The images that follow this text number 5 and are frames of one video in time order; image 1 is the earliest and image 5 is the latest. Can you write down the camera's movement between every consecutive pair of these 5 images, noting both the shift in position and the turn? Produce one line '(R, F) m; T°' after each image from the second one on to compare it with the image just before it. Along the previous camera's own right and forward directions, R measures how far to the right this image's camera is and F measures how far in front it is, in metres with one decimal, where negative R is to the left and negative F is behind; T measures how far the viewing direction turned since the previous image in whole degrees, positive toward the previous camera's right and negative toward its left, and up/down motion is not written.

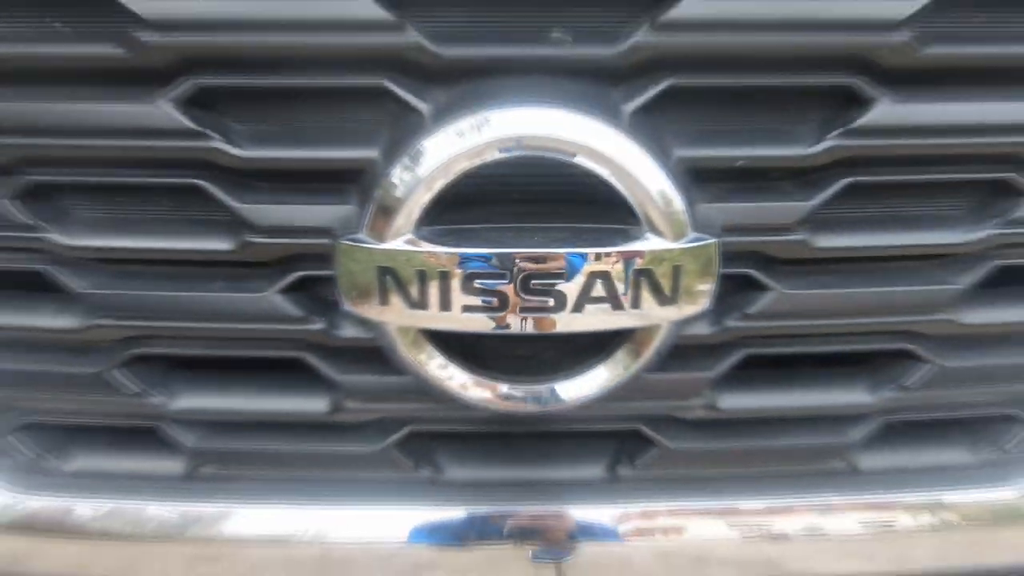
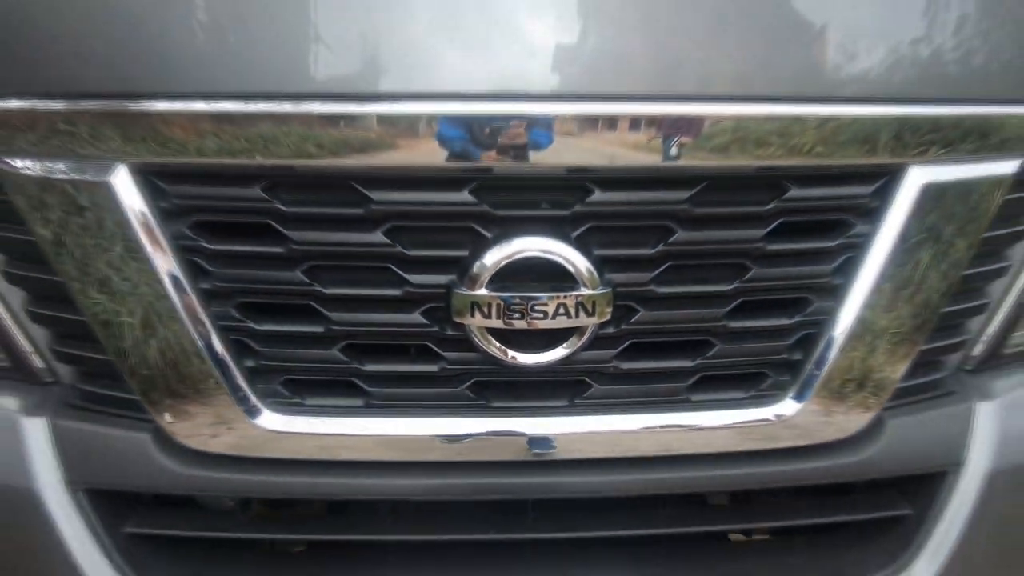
(0.0, -0.4) m; +2°
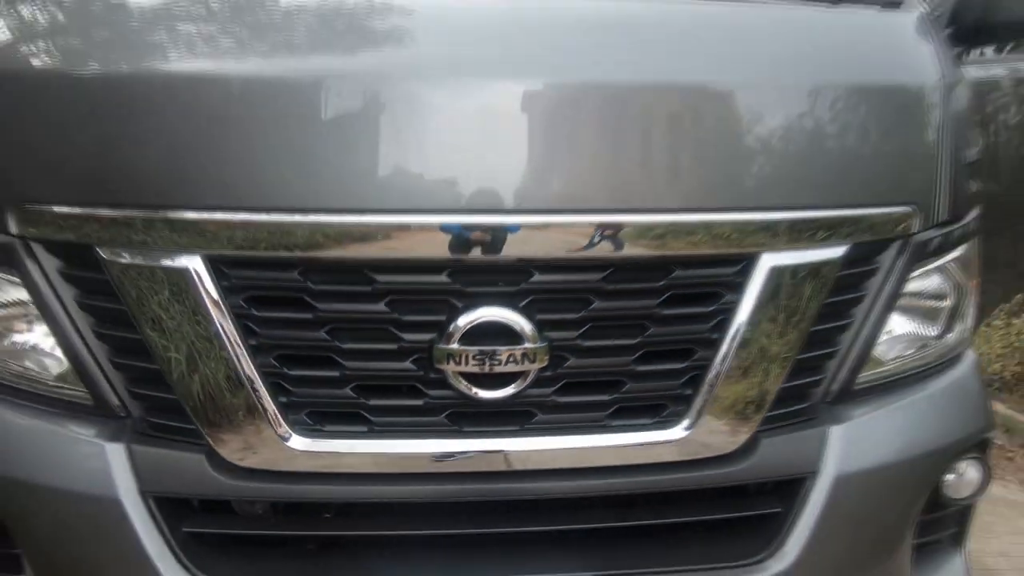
(0.0, -0.3) m; +1°
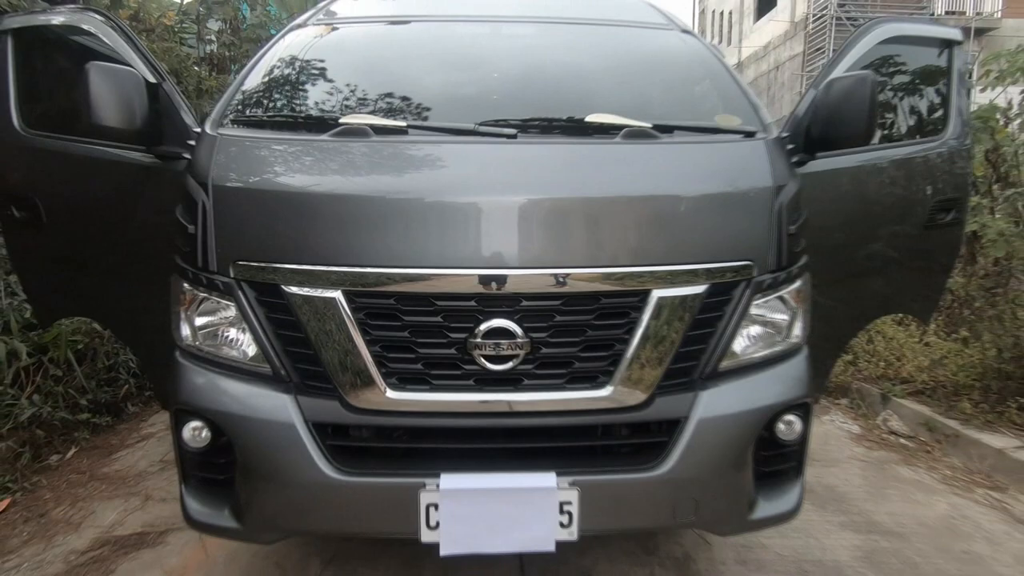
(+0.1, -0.8) m; -2°
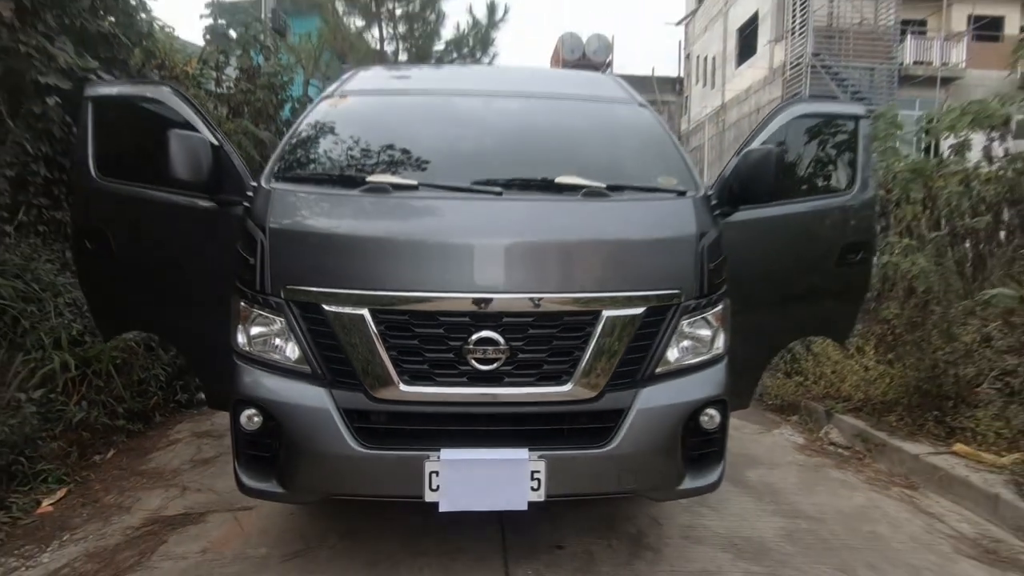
(0.0, -0.6) m; +1°
